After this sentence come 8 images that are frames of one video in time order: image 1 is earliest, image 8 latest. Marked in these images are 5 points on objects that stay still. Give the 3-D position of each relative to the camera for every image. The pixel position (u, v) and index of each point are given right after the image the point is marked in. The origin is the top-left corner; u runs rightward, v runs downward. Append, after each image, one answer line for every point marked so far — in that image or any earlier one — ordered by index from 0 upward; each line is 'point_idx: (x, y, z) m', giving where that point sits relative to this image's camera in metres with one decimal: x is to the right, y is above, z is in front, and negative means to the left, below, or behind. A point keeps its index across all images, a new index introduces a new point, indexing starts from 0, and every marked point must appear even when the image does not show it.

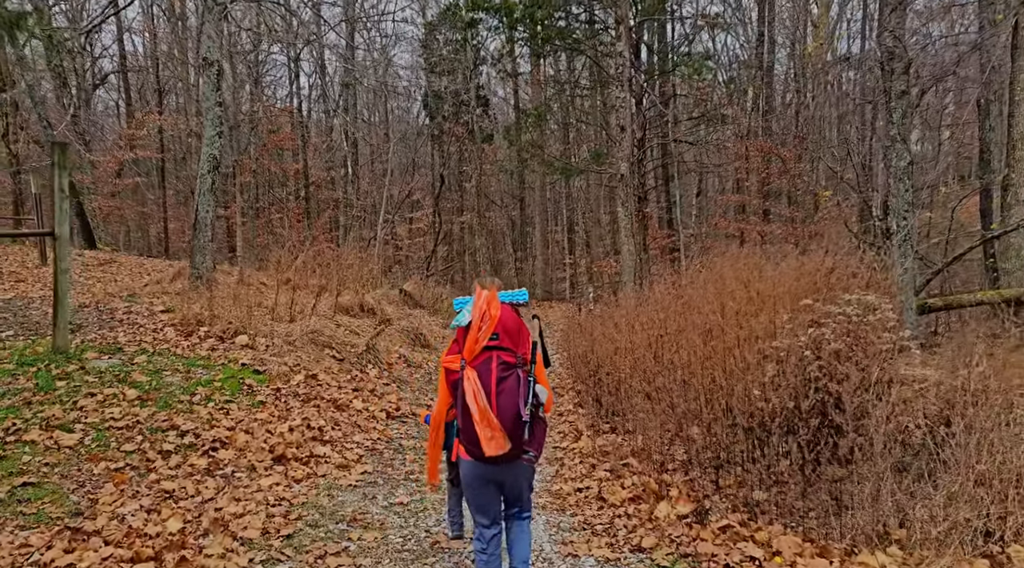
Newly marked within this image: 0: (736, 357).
0: (+2.5, -0.8, +9.2) m
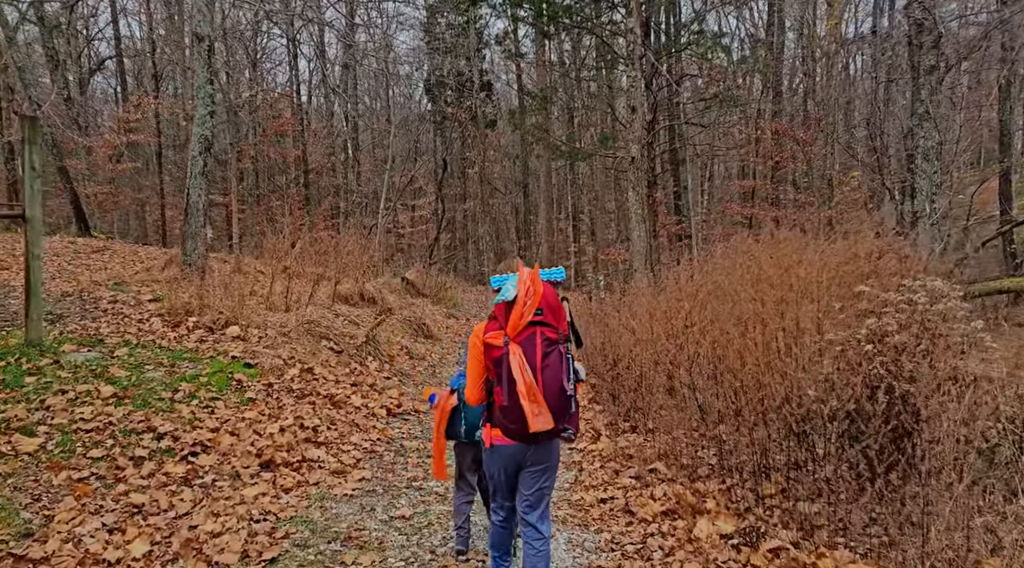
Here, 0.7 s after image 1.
0: (+2.6, -0.7, +8.4) m
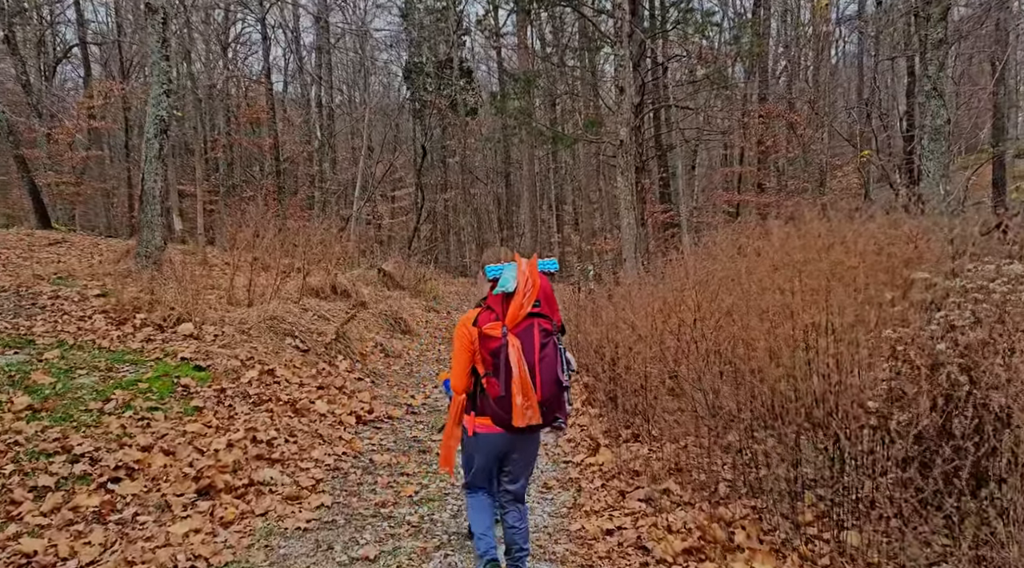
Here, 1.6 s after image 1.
0: (+2.5, -0.6, +7.3) m
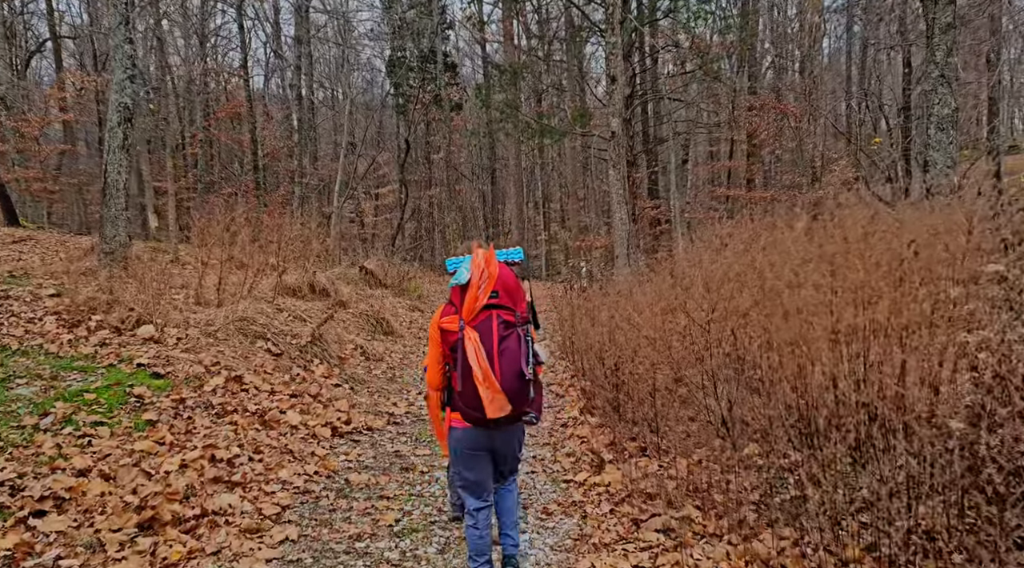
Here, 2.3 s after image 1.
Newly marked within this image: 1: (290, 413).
0: (+2.4, -0.5, +6.5) m
1: (-2.2, -1.3, +8.3) m
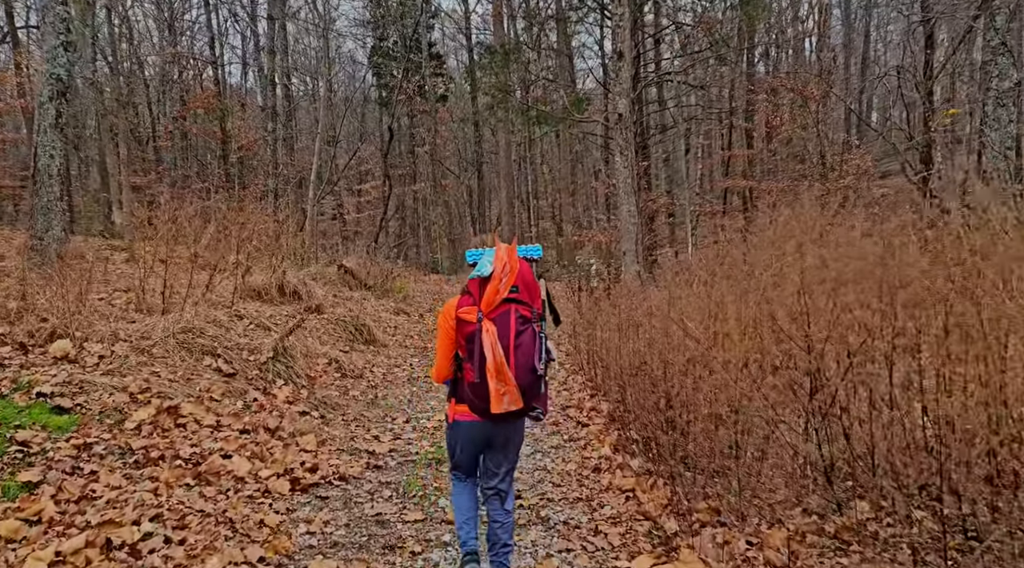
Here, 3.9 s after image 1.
0: (+2.6, -0.5, +4.6) m
1: (-2.0, -1.3, +6.3) m
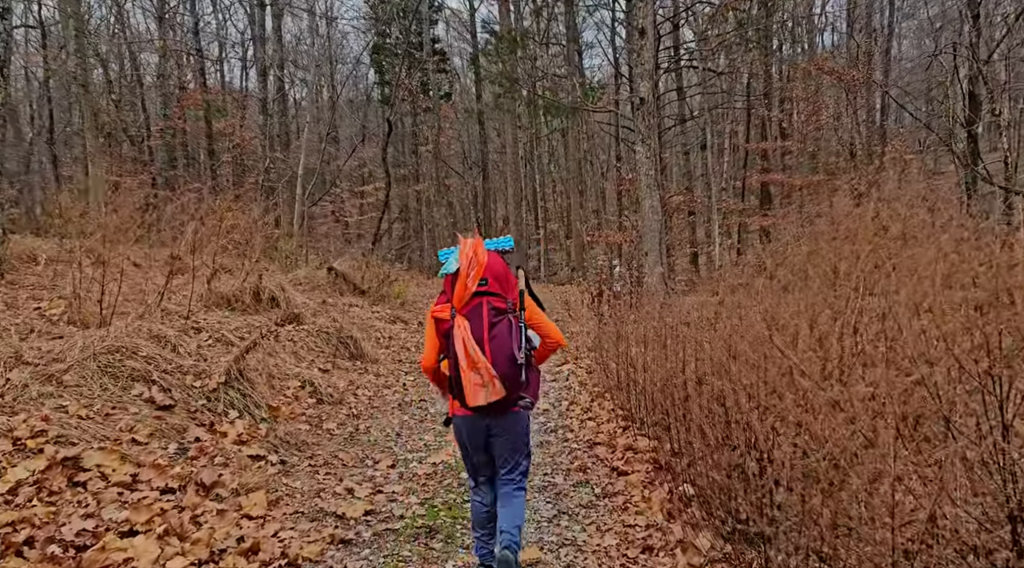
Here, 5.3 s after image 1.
0: (+2.7, -0.6, +2.8) m
1: (-1.9, -1.3, +4.6) m
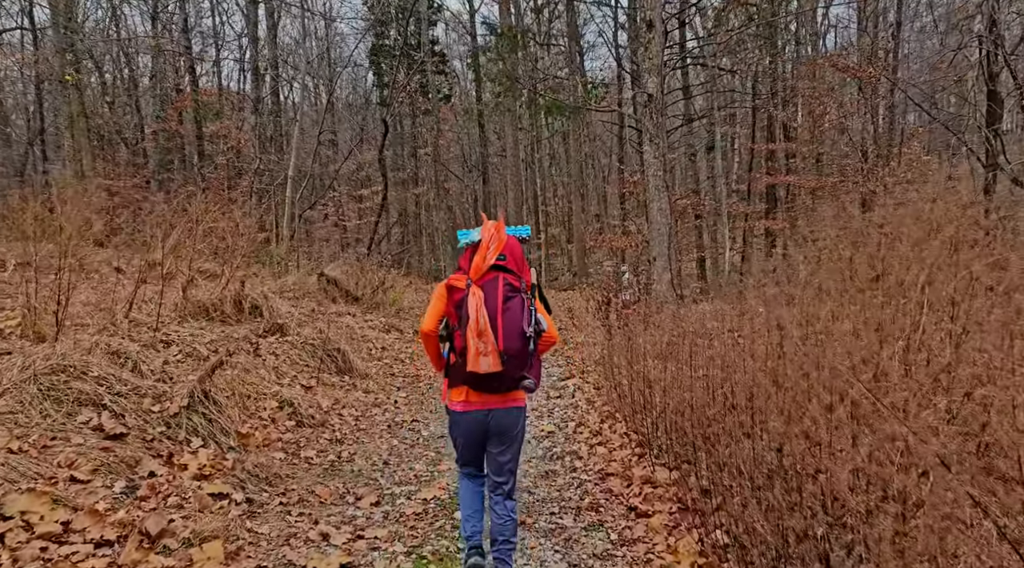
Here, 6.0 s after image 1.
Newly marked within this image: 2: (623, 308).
0: (+2.7, -0.6, +2.0) m
1: (-1.9, -1.4, +3.7) m
2: (+1.5, -0.3, +11.8) m
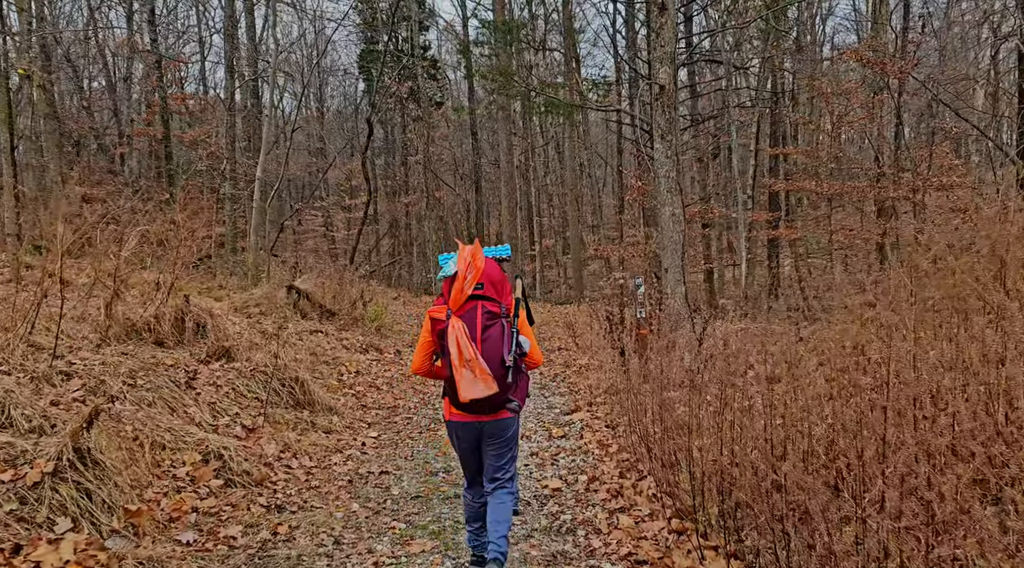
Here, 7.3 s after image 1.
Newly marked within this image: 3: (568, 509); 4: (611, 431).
0: (+2.7, -0.7, +0.3) m
1: (-1.9, -1.4, +2.0) m
2: (+1.5, -0.5, +10.1) m
3: (+0.4, -1.5, +5.7) m
4: (+0.8, -1.2, +7.5) m
